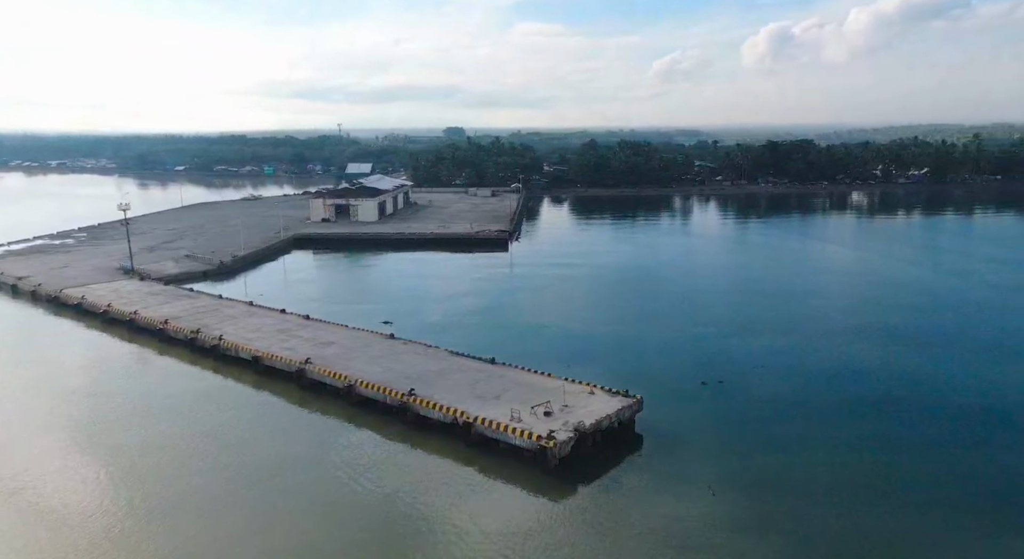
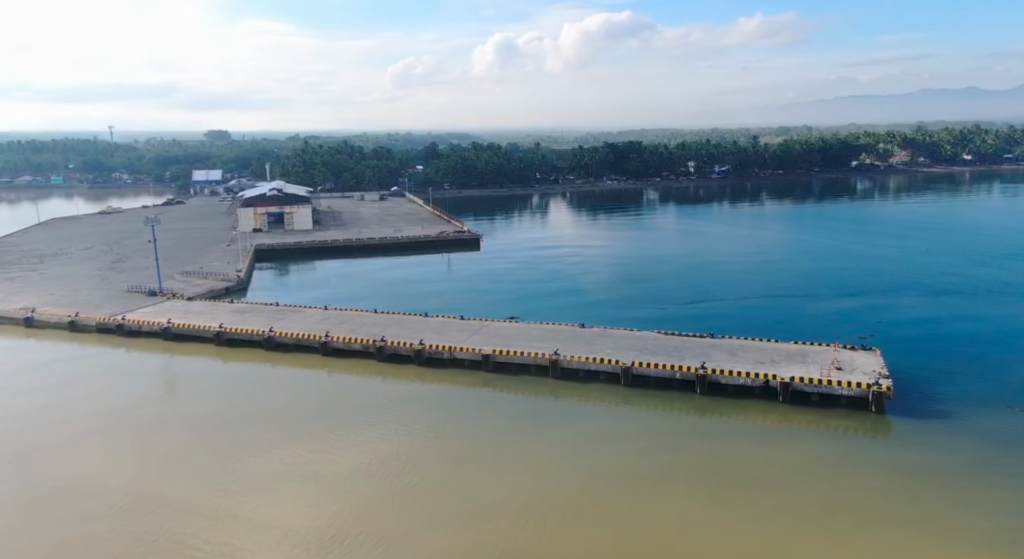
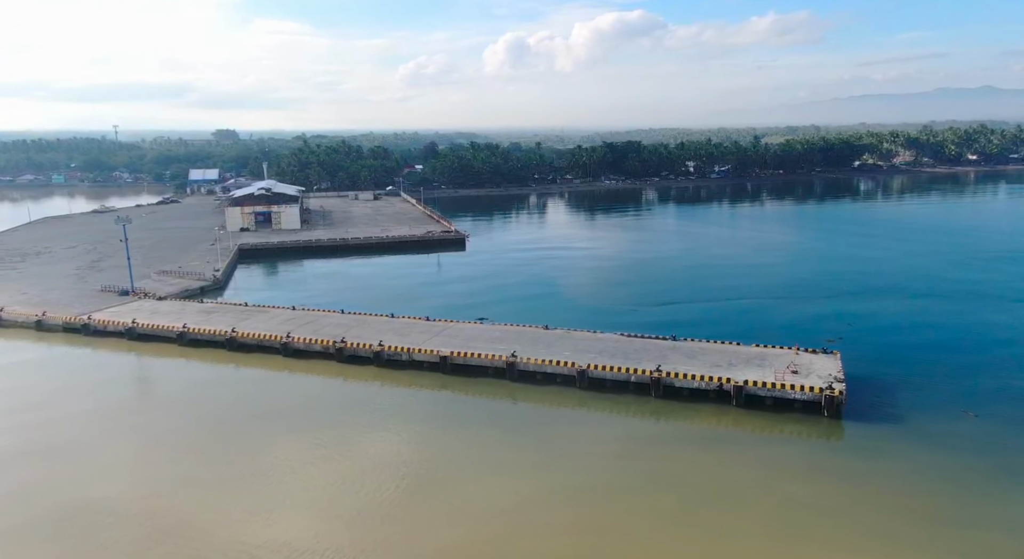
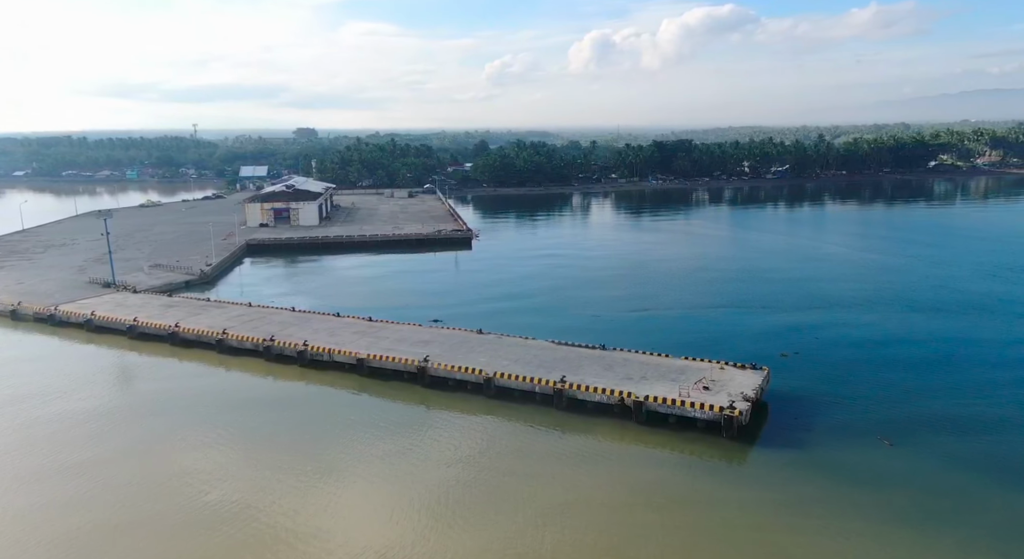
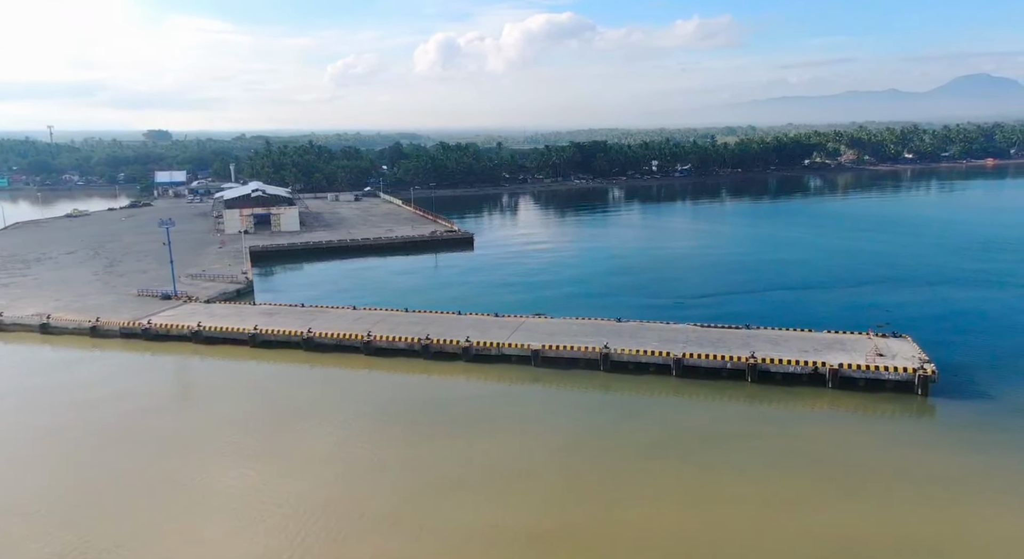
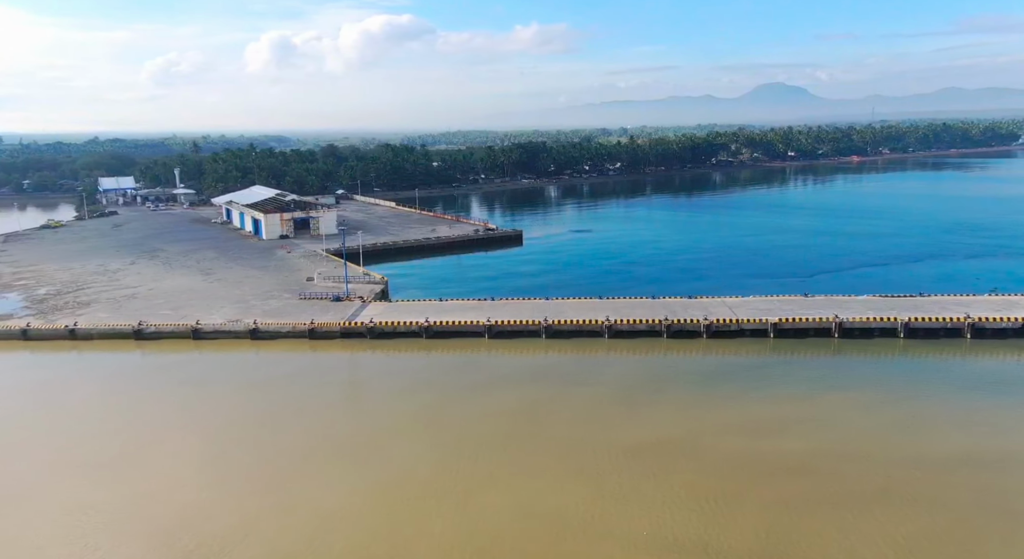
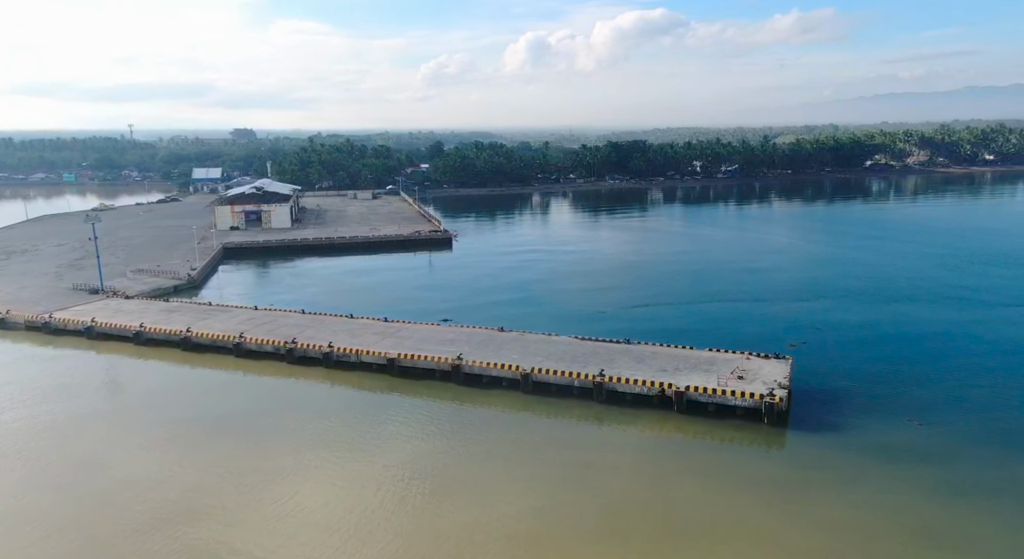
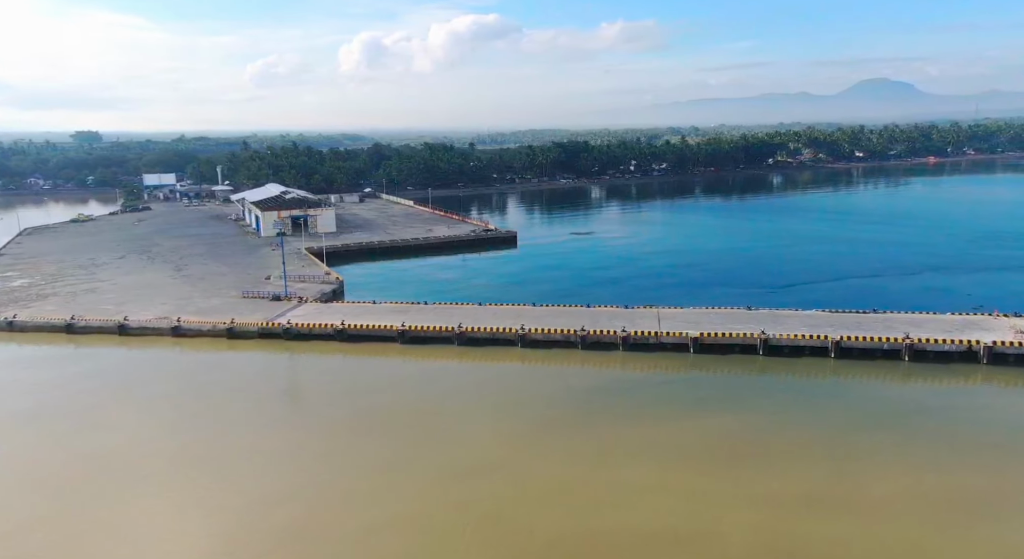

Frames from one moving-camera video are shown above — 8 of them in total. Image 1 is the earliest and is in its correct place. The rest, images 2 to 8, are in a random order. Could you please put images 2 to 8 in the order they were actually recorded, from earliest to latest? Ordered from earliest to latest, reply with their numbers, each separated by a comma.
4, 7, 3, 2, 5, 8, 6
